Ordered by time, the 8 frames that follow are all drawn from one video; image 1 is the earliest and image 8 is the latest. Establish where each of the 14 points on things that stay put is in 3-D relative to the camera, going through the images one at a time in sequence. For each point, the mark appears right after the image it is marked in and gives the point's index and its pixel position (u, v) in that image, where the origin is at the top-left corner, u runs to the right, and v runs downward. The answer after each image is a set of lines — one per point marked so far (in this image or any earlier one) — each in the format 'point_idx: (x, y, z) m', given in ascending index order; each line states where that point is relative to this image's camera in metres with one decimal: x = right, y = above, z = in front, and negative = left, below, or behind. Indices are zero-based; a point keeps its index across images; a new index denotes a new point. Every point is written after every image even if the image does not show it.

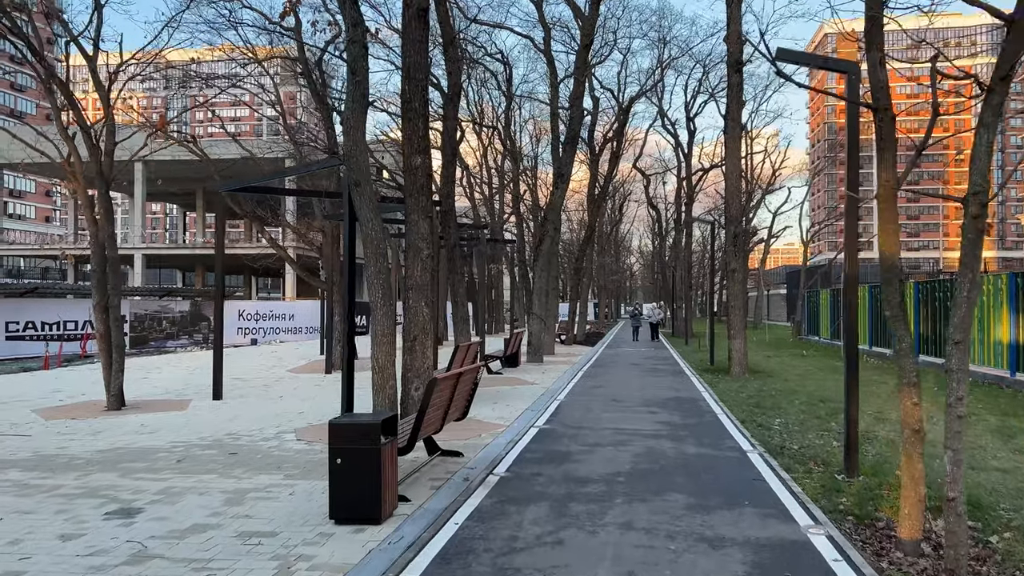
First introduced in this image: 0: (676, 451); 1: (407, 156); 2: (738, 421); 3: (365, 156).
0: (+1.8, -1.8, +8.7) m
1: (-1.4, +1.8, +11.0) m
2: (+3.0, -1.8, +10.8) m
3: (-1.9, +1.7, +10.4) m
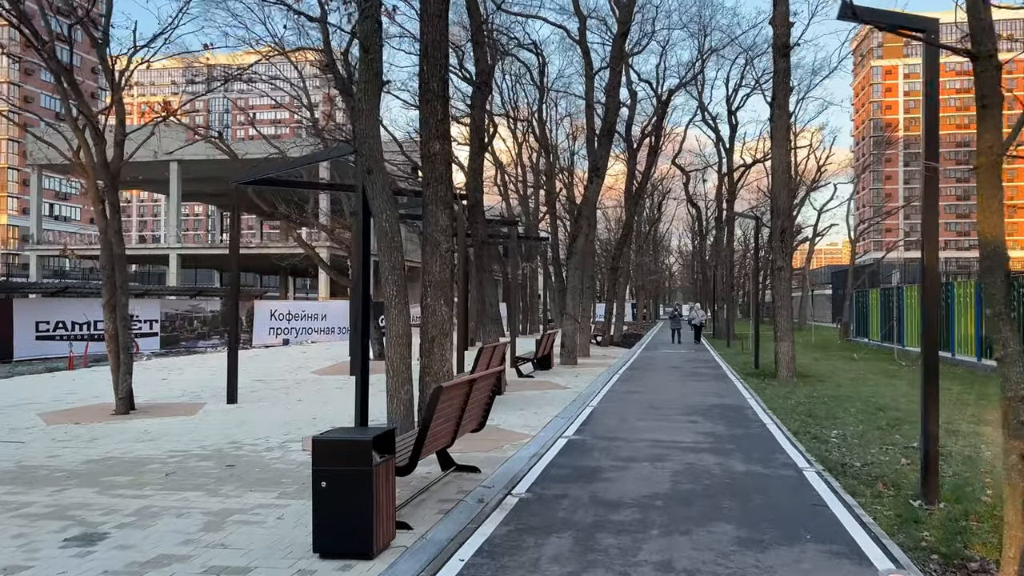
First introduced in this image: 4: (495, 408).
0: (+2.0, -1.7, +7.7) m
1: (-1.1, +1.8, +10.1) m
2: (+3.4, -1.8, +9.7) m
3: (-1.6, +1.8, +9.6) m
4: (-0.3, -1.8, +12.1) m
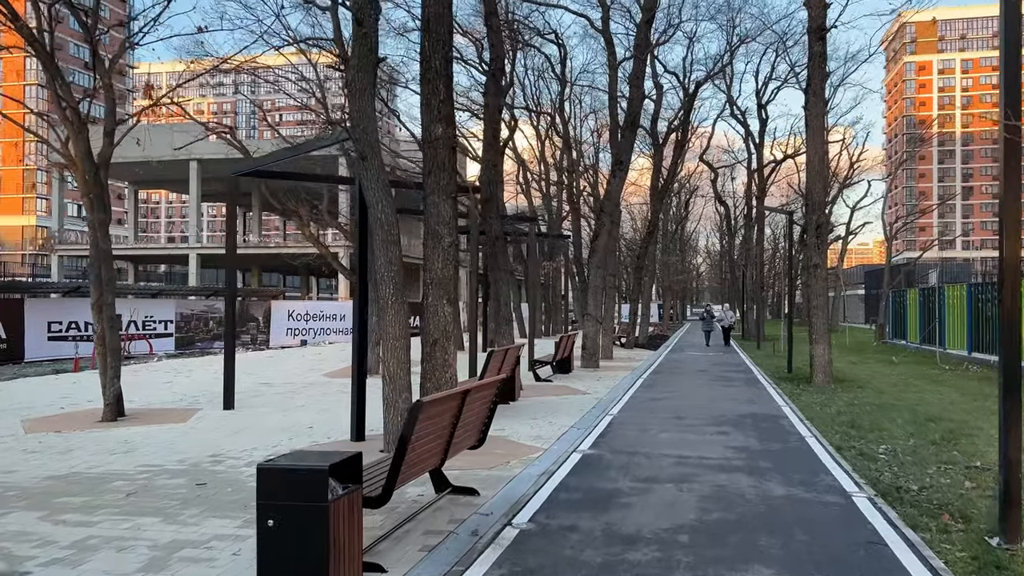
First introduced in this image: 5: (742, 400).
0: (+2.0, -1.7, +6.7) m
1: (-1.0, +1.9, +9.2) m
2: (+3.5, -1.7, +8.7) m
3: (-1.5, +1.8, +8.7) m
4: (-0.1, -1.8, +11.2) m
5: (+3.8, -1.8, +13.2) m
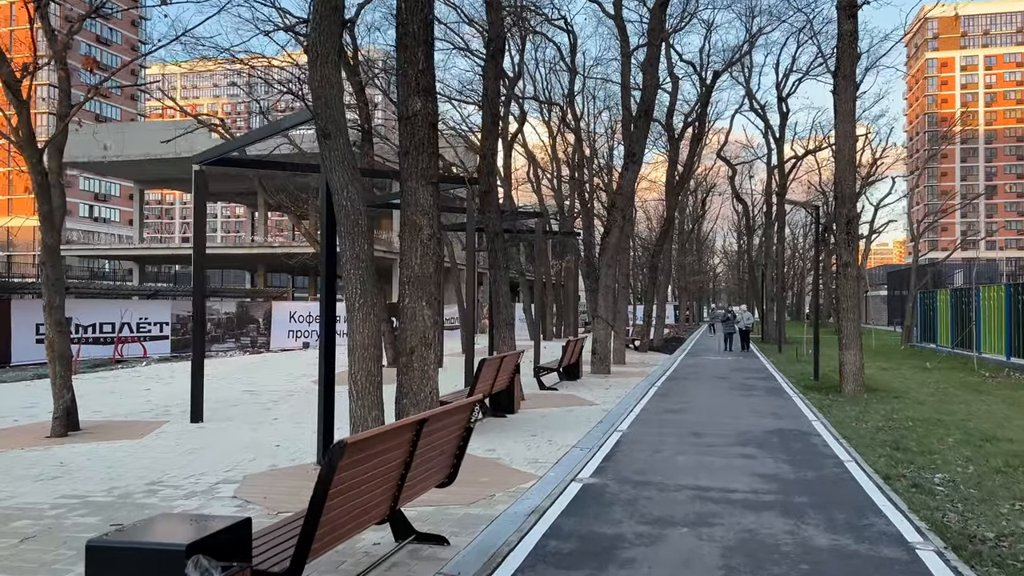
0: (+1.9, -1.7, +5.4) m
1: (-1.1, +1.9, +8.0) m
2: (+3.4, -1.7, +7.4) m
3: (-1.6, +1.8, +7.5) m
4: (-0.2, -1.8, +9.9) m
5: (+3.8, -1.8, +11.9) m
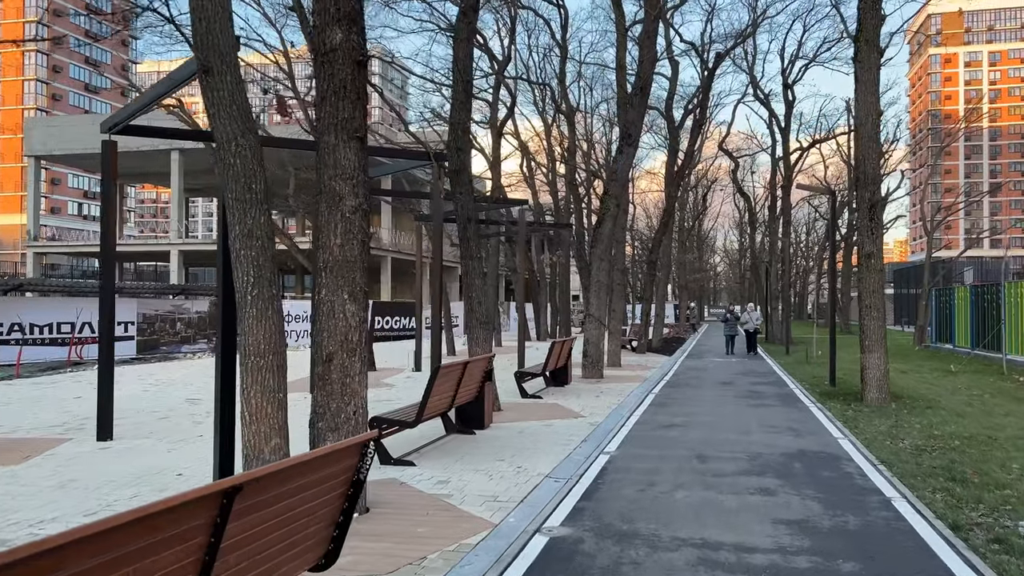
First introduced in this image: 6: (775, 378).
0: (+1.5, -1.6, +3.6) m
1: (-1.5, +2.0, +6.1) m
2: (+3.0, -1.6, +5.5) m
3: (-2.0, +1.9, +5.6) m
4: (-0.5, -1.7, +8.1) m
5: (+3.4, -1.7, +10.0) m
6: (+5.5, -1.9, +17.0) m
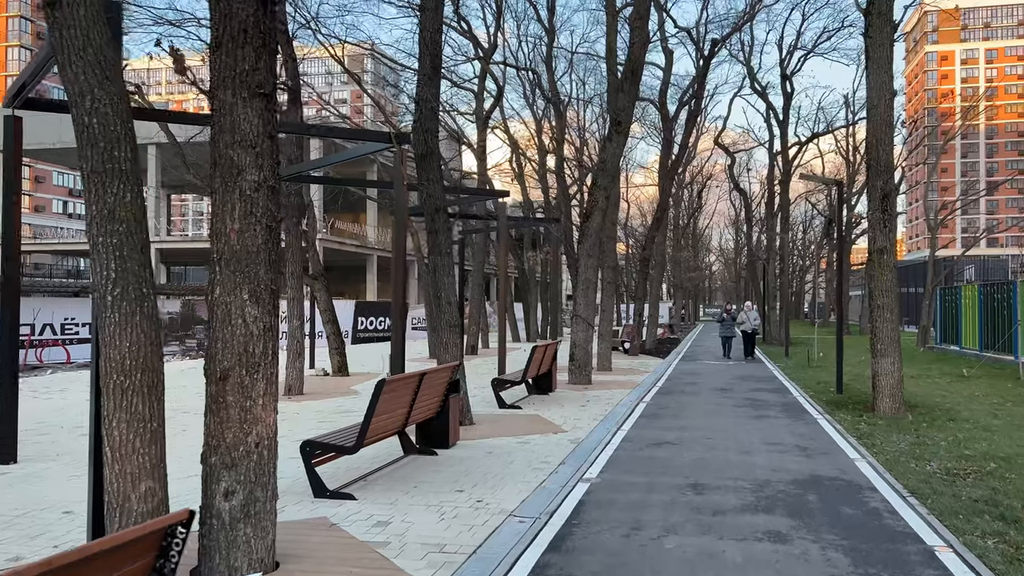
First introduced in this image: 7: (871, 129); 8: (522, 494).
0: (+1.2, -1.6, +2.3) m
1: (-1.8, +2.0, +4.8) m
2: (+2.7, -1.6, +4.3) m
3: (-2.3, +1.9, +4.4) m
4: (-0.9, -1.7, +6.8) m
5: (+3.0, -1.7, +8.8) m
6: (+5.2, -1.9, +15.7) m
7: (+5.5, +2.5, +12.4) m
8: (+0.1, -1.7, +6.8) m
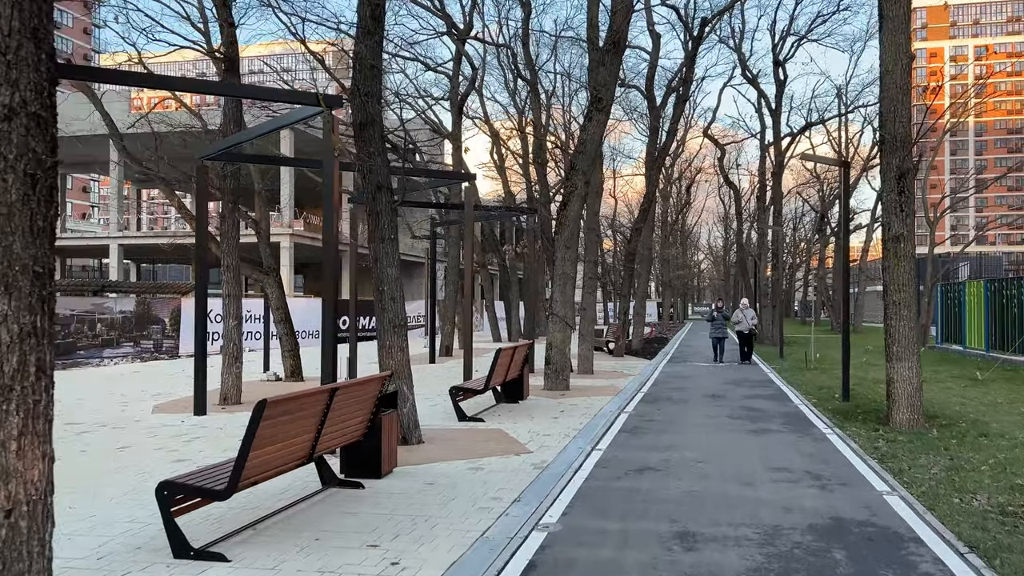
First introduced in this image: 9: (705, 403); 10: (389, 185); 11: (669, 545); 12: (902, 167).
0: (+0.8, -1.5, +0.7) m
1: (-2.2, +2.0, +3.2) m
2: (+2.3, -1.5, +2.6) m
3: (-2.7, +2.0, +2.7) m
4: (-1.3, -1.6, +5.1) m
5: (+2.6, -1.7, +7.2) m
6: (+4.6, -1.8, +14.2) m
7: (+5.0, +2.5, +10.8) m
8: (-0.4, -1.7, +5.1) m
9: (+3.0, -1.8, +12.5) m
10: (-1.4, +1.2, +9.4) m
11: (+1.0, -1.6, +5.1) m
12: (+5.1, +1.6, +10.6) m
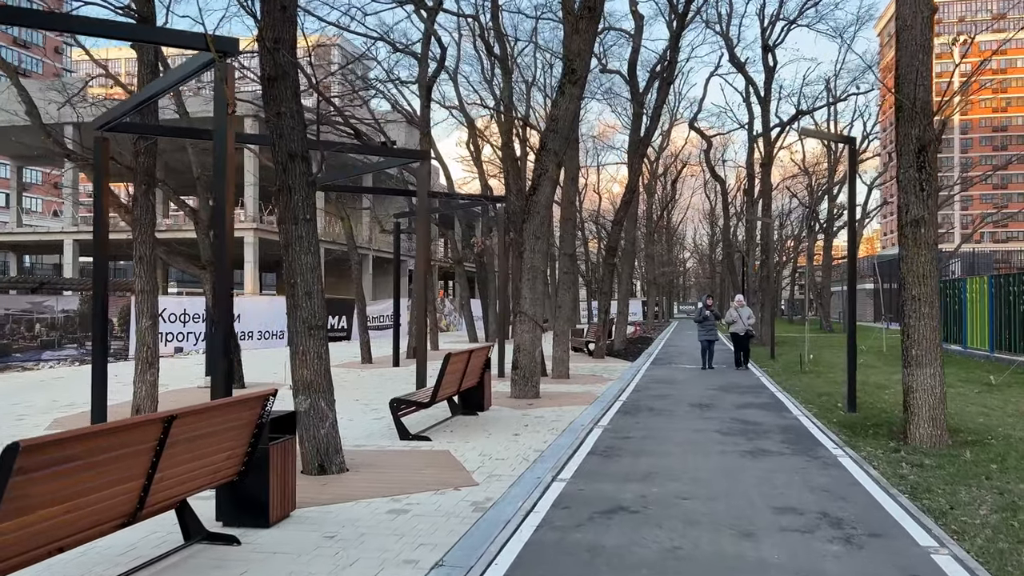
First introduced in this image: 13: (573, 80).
0: (+0.5, -1.5, -1.0) m
1: (-2.6, +2.1, +1.4) m
2: (+1.9, -1.5, +1.0) m
3: (-3.1, +2.0, +0.9) m
4: (-1.8, -1.6, +3.5) m
5: (+2.1, -1.6, +5.5) m
6: (+4.0, -1.7, +12.6) m
7: (+4.4, +2.6, +9.2) m
8: (-0.8, -1.6, +3.5) m
9: (+2.4, -1.7, +10.9) m
10: (-2.0, +1.3, +7.7) m
11: (+0.5, -1.6, +3.5) m
12: (+4.6, +1.7, +9.0) m
13: (+1.1, +3.5, +13.5) m
